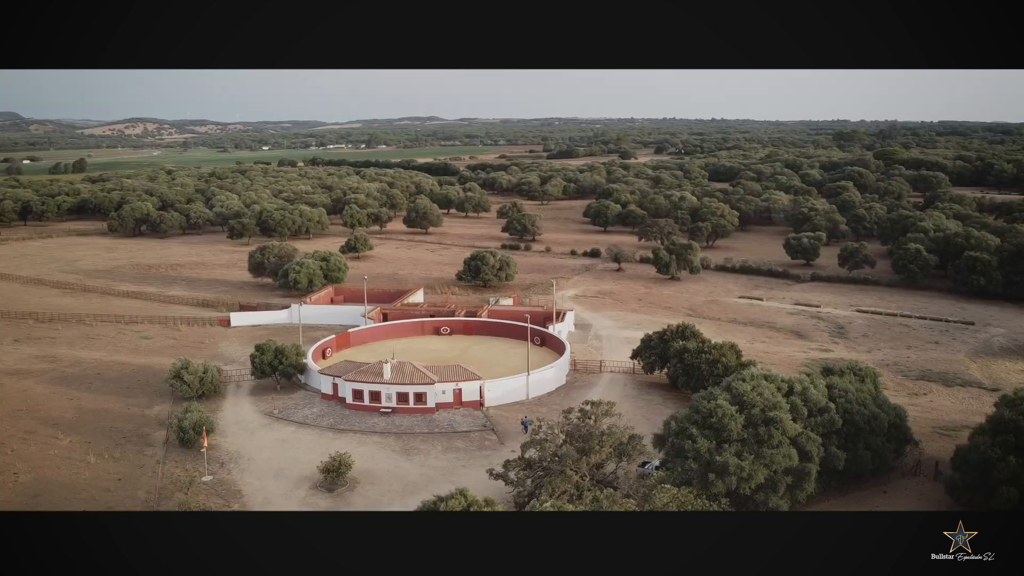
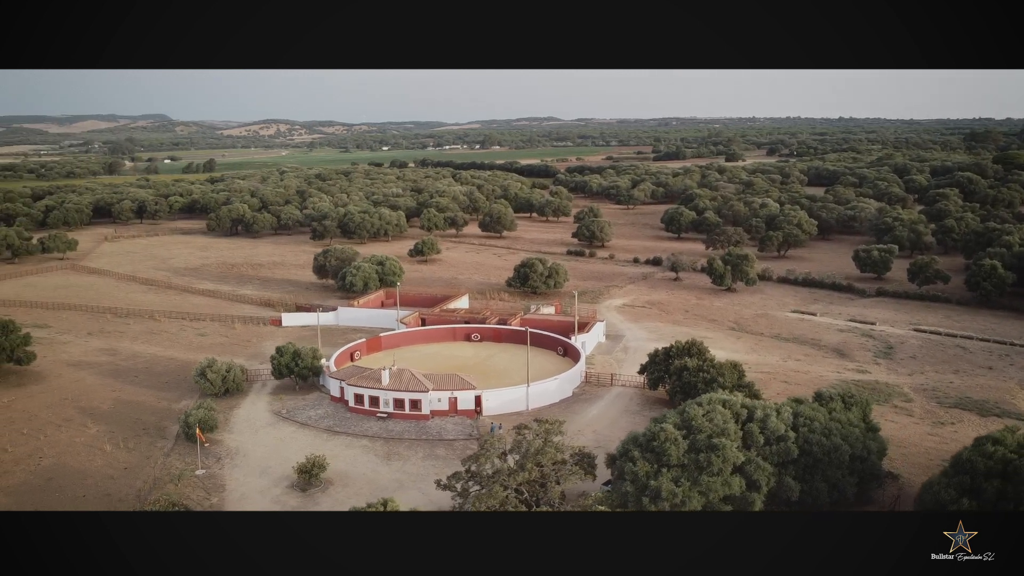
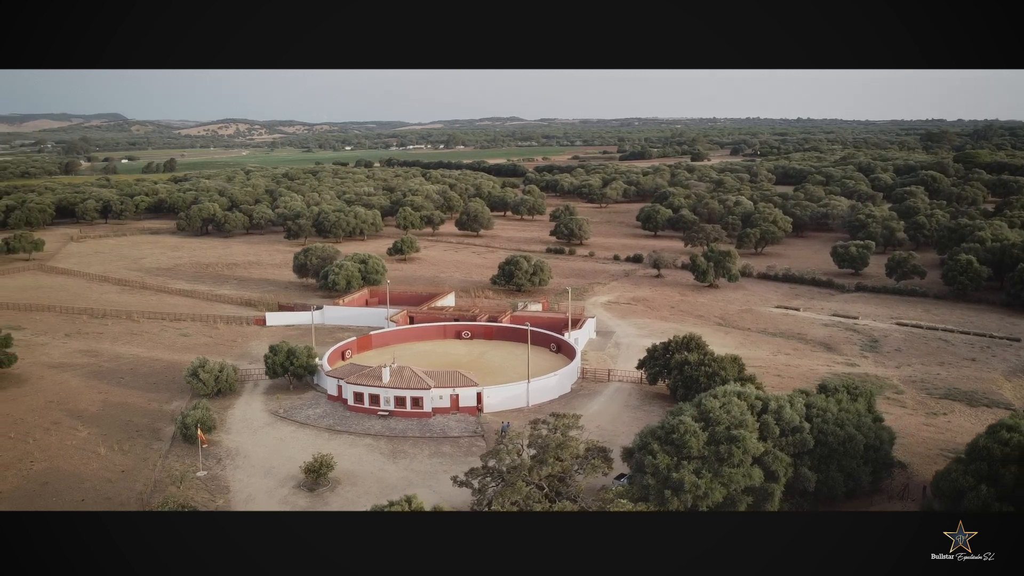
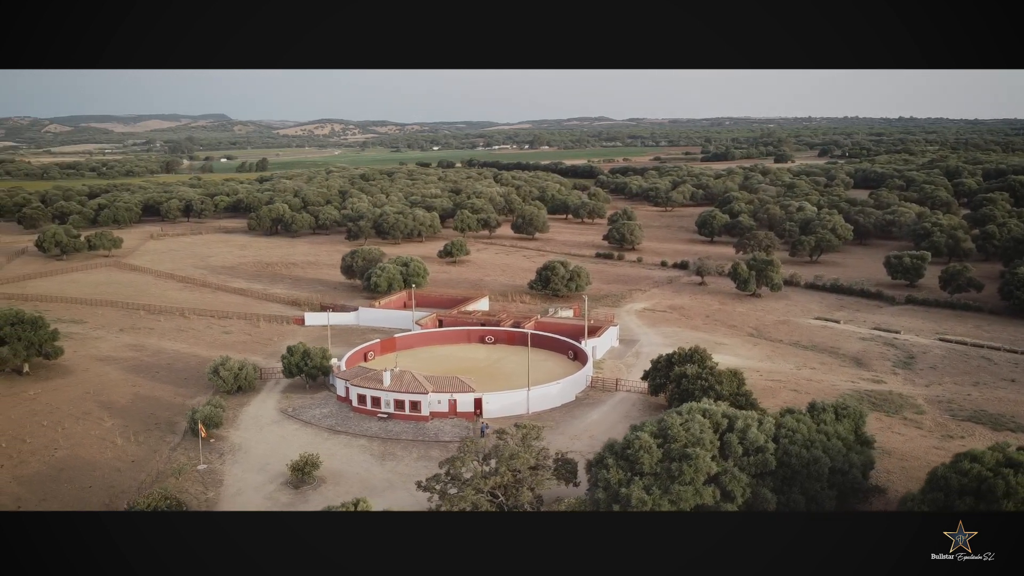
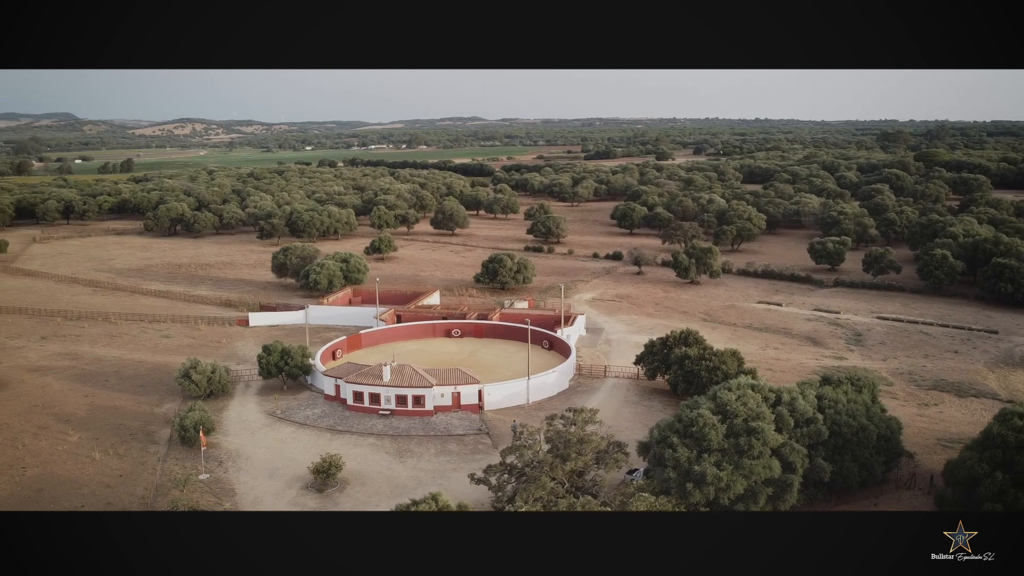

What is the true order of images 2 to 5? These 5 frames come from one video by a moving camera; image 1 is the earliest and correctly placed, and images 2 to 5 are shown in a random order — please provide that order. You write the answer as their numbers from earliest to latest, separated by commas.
5, 3, 2, 4
